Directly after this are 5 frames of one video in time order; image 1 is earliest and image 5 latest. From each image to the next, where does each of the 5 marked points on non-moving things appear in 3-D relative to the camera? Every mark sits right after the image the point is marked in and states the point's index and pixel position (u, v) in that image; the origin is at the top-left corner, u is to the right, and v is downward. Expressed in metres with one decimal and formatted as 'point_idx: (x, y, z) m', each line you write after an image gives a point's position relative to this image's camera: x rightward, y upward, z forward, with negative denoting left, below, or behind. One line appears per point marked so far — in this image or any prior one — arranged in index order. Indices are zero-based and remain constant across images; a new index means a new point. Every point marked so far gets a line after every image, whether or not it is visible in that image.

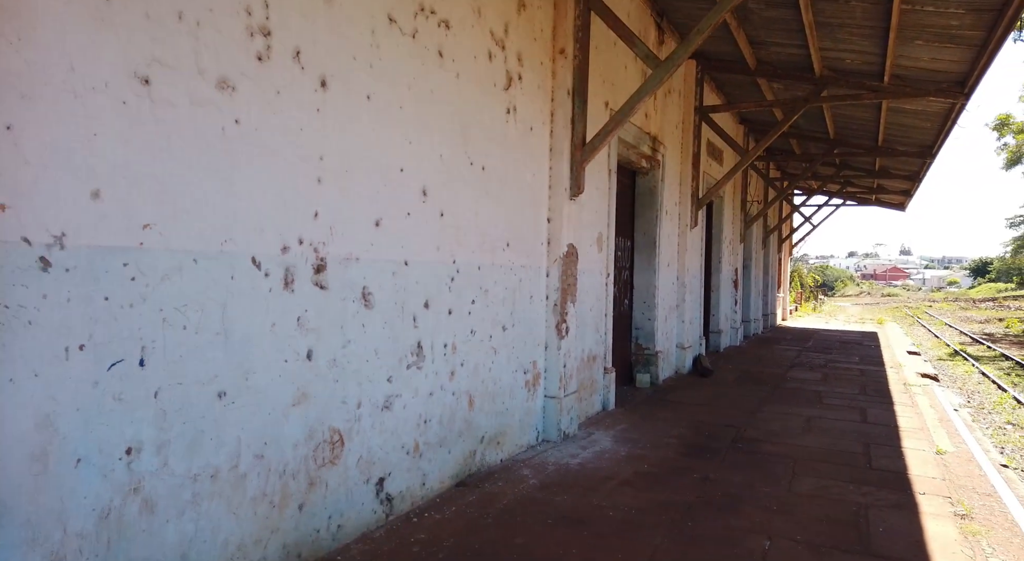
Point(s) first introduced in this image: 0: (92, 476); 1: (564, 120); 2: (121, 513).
0: (-1.2, -0.6, +2.0) m
1: (+0.4, +1.2, +5.0) m
2: (-1.2, -0.7, +2.0) m
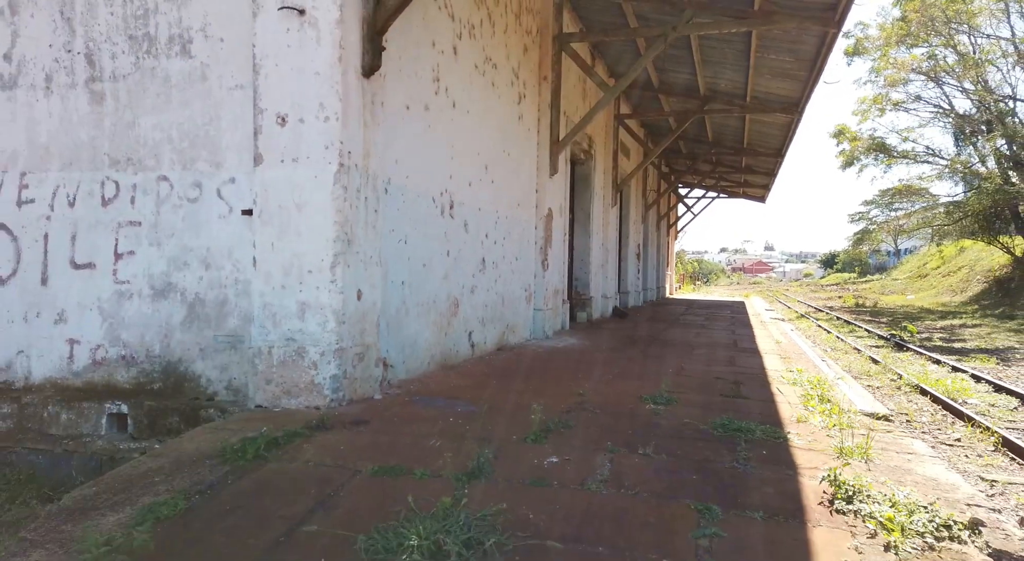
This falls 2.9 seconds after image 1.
0: (-0.7, -0.1, +4.4) m
1: (+0.4, +1.7, +7.7) m
2: (-0.7, -0.2, +4.5) m
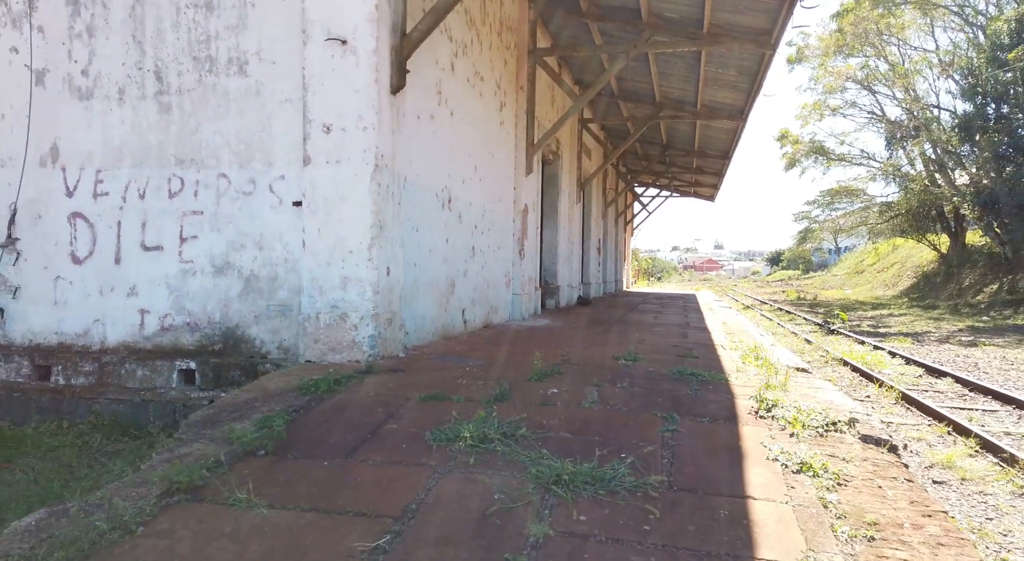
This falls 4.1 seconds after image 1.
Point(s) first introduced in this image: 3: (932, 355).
0: (-0.8, +0.1, +5.2) m
1: (+0.1, +1.9, +8.6) m
2: (-0.8, -0.1, +5.3) m
3: (+6.1, -1.1, +10.0) m
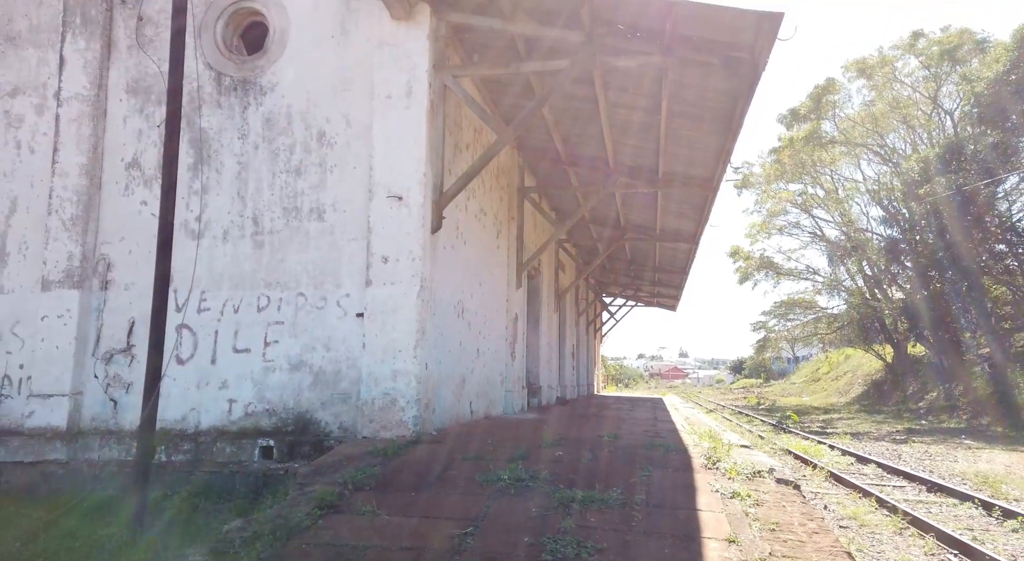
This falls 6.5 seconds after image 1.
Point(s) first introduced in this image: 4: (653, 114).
0: (-0.7, -0.9, +6.7) m
1: (0.0, +0.4, +10.3) m
2: (-0.7, -1.0, +6.7) m
3: (+5.9, -2.8, +11.5) m
4: (+1.6, +1.9, +7.8) m
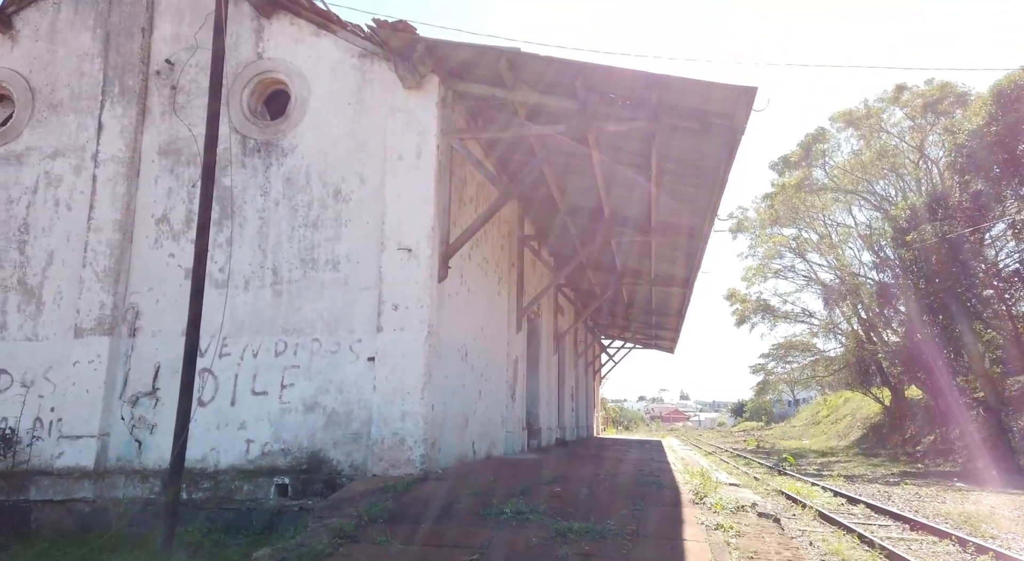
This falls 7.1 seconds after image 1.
0: (-0.7, -1.3, +7.0) m
1: (0.0, -0.3, +10.7) m
2: (-0.7, -1.5, +7.1) m
3: (+5.9, -3.6, +11.8) m
4: (+1.6, +1.3, +8.3) m
